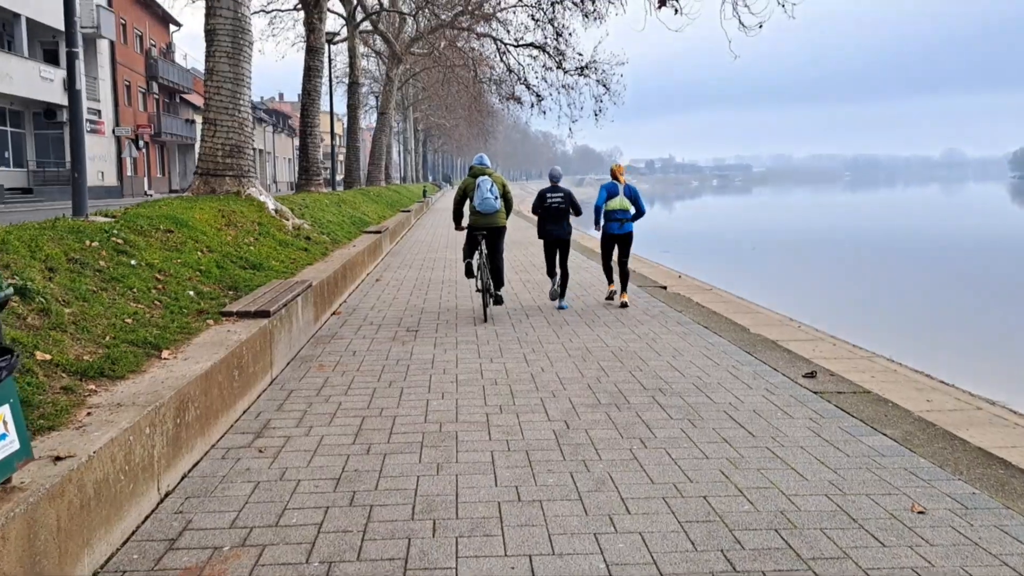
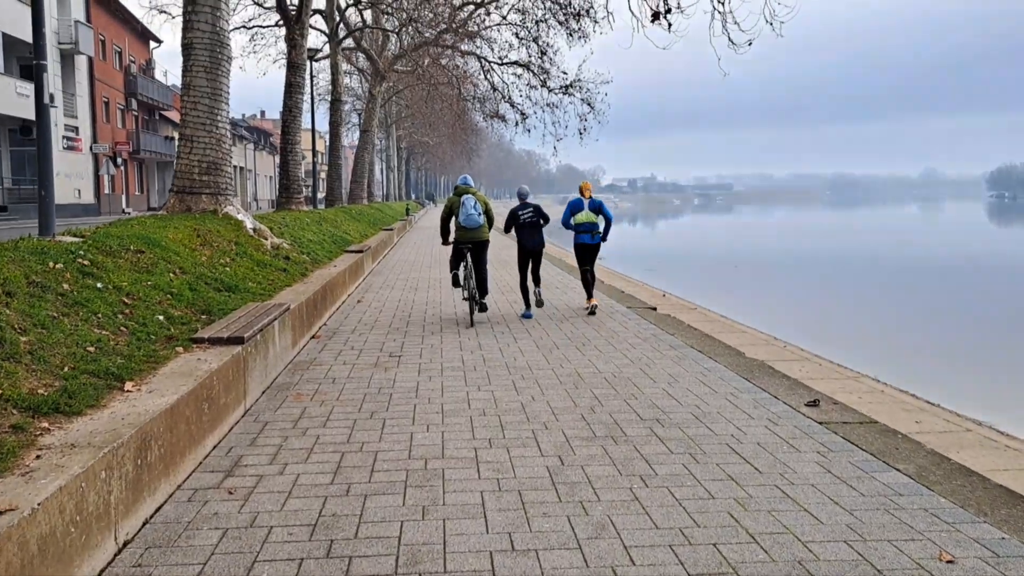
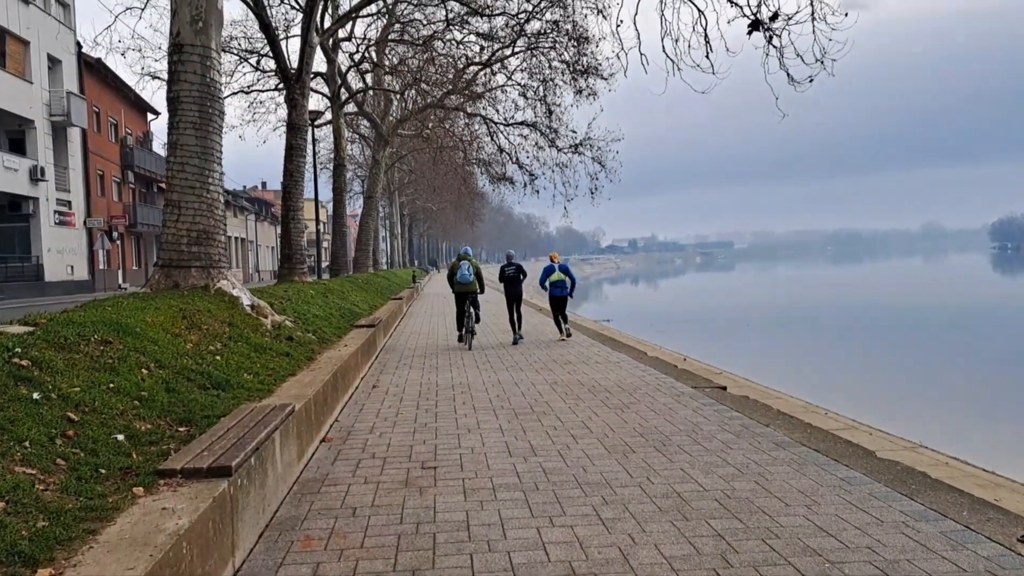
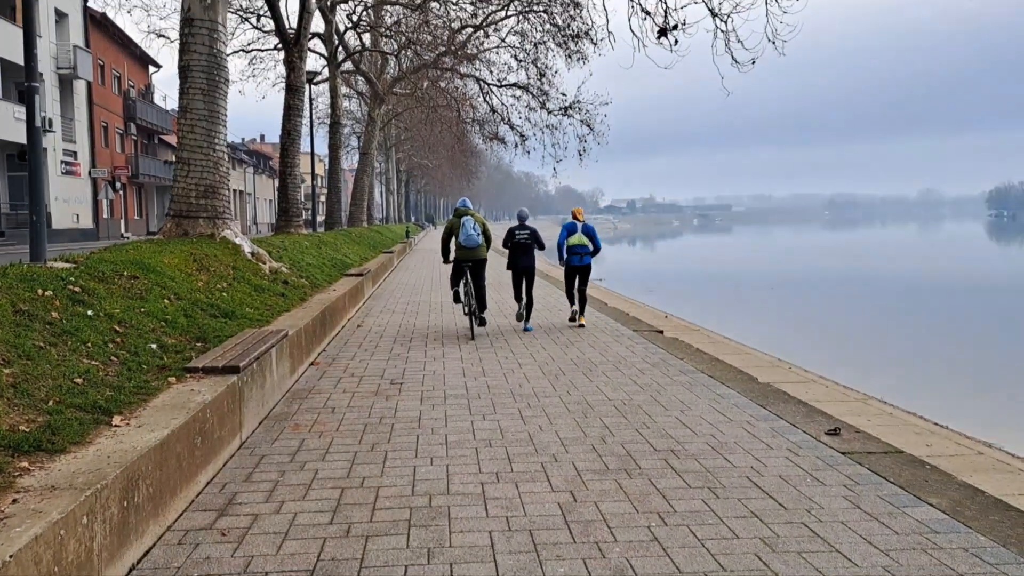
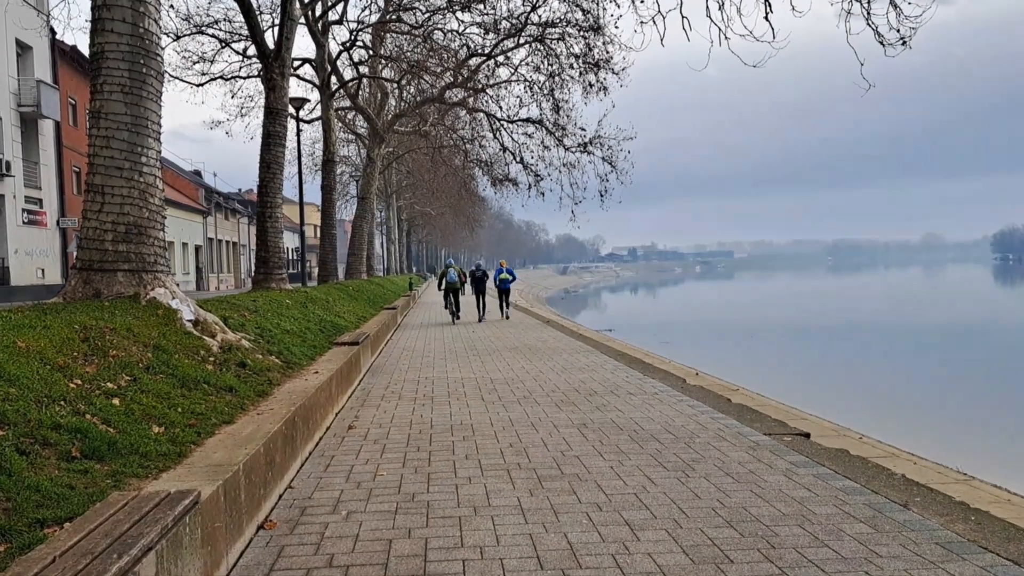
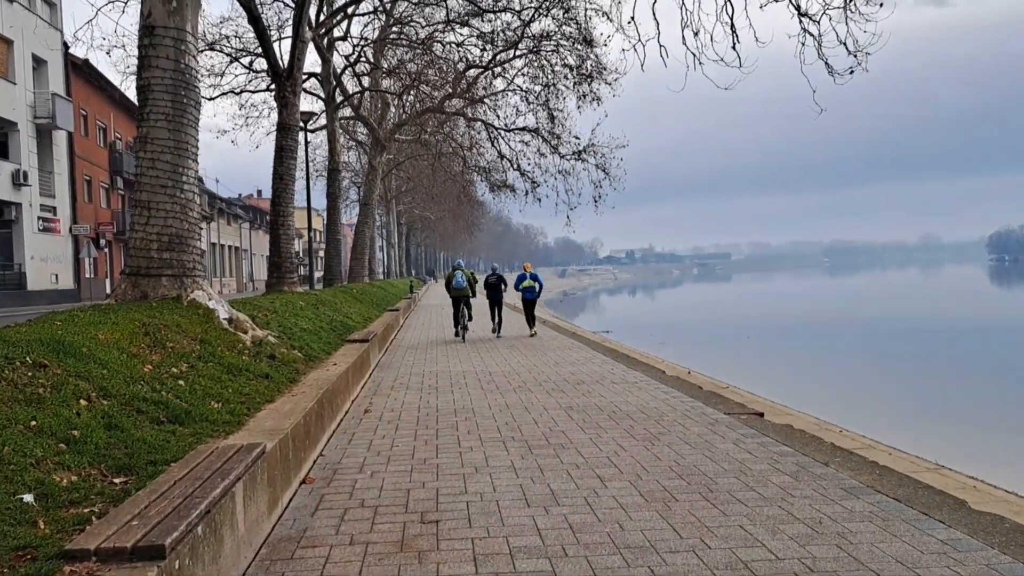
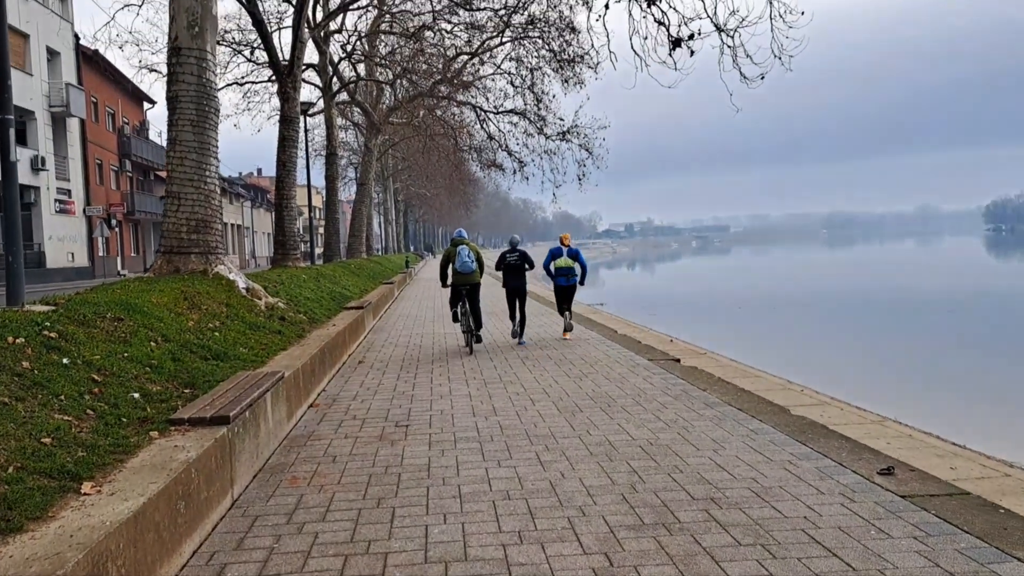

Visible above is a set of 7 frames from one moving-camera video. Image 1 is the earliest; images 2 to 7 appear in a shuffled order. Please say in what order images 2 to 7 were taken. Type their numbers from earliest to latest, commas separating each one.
2, 4, 7, 3, 6, 5
